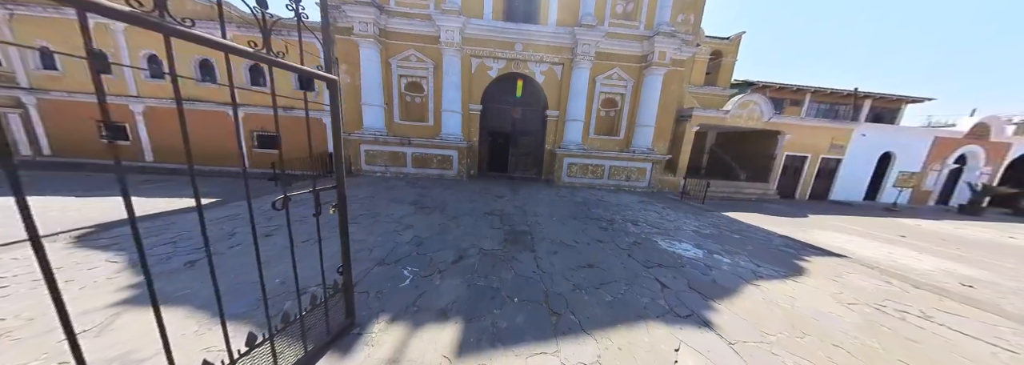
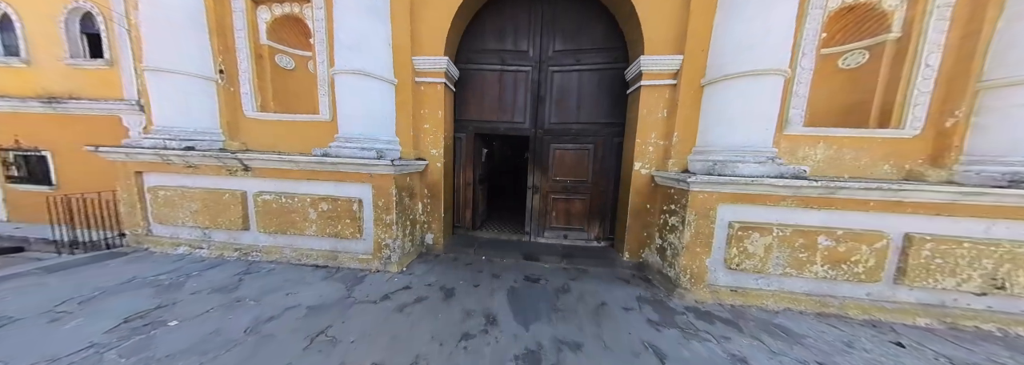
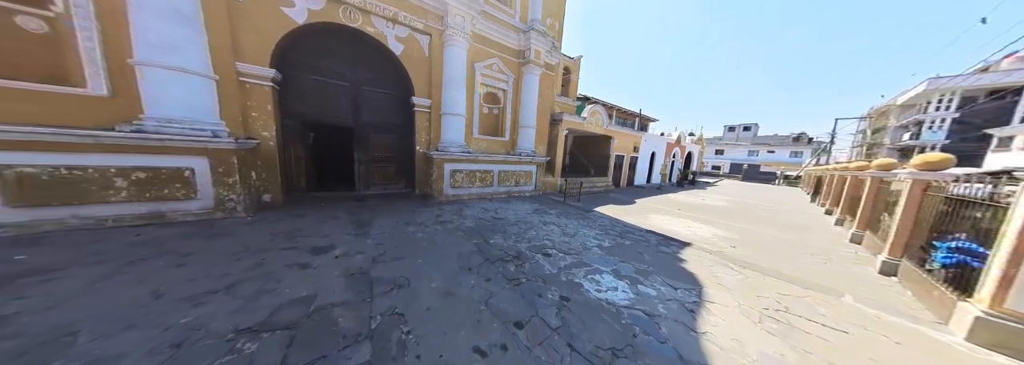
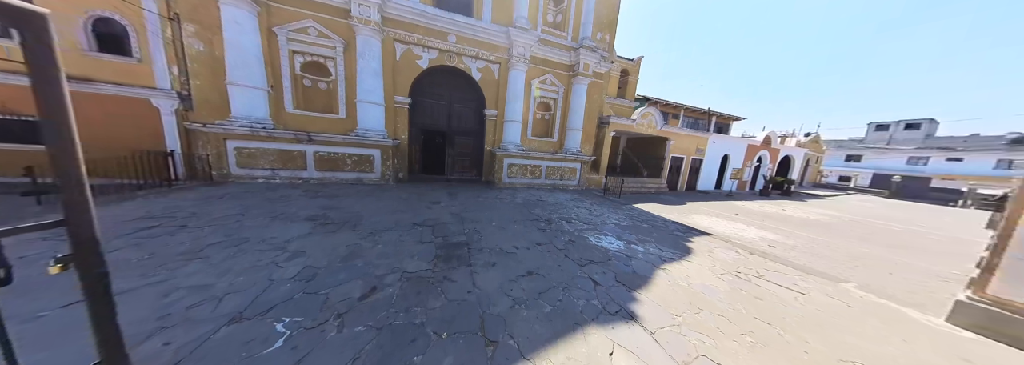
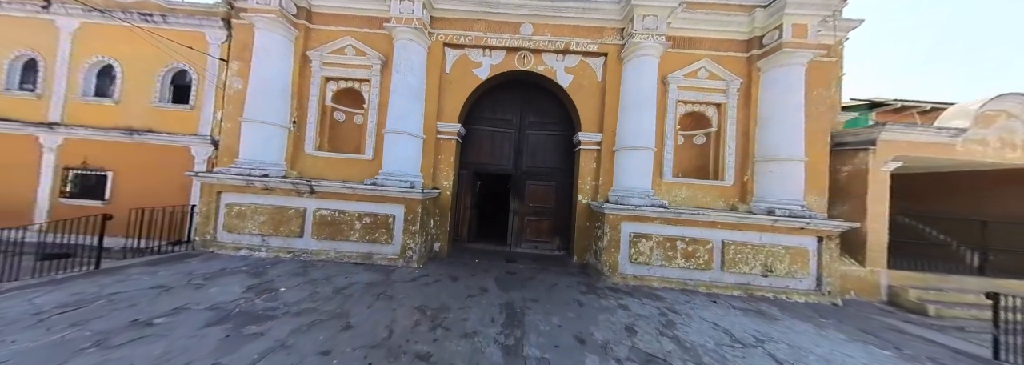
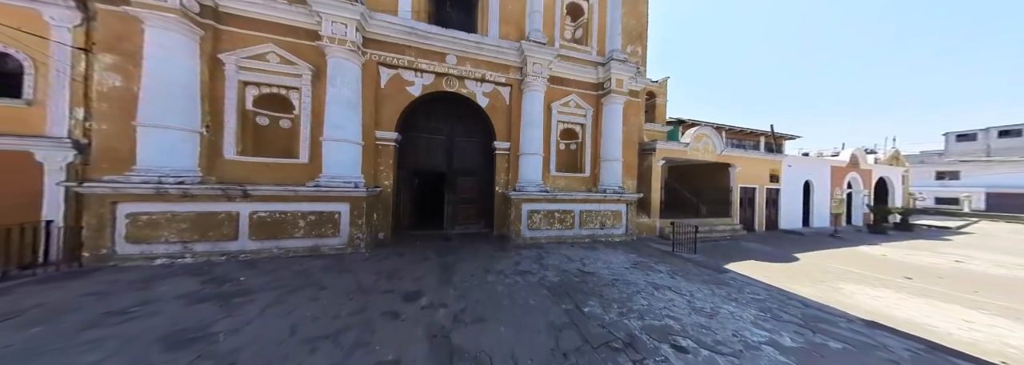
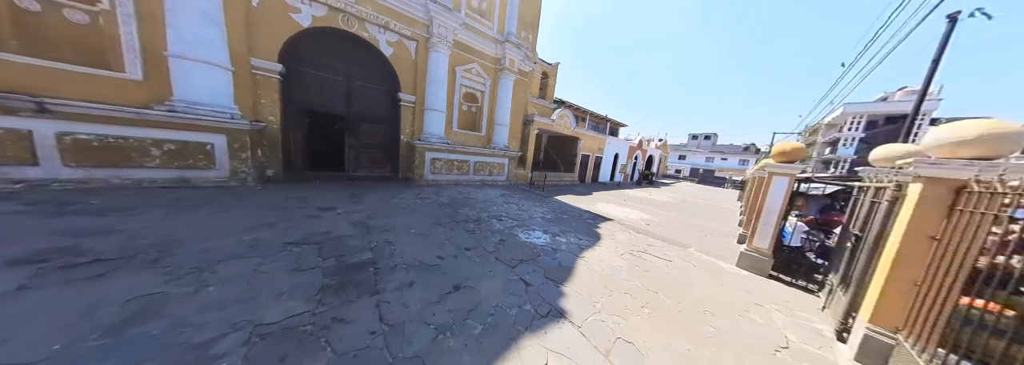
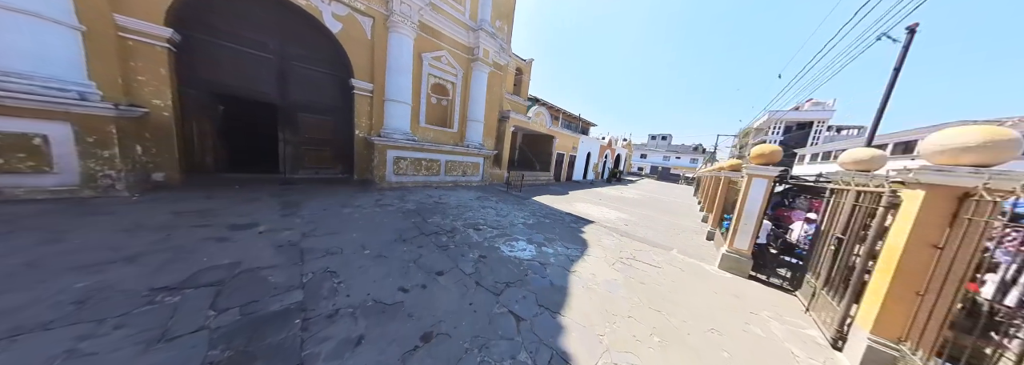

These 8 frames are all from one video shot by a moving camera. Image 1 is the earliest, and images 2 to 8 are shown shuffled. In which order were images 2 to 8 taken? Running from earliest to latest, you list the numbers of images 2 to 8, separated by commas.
4, 7, 8, 3, 6, 5, 2
